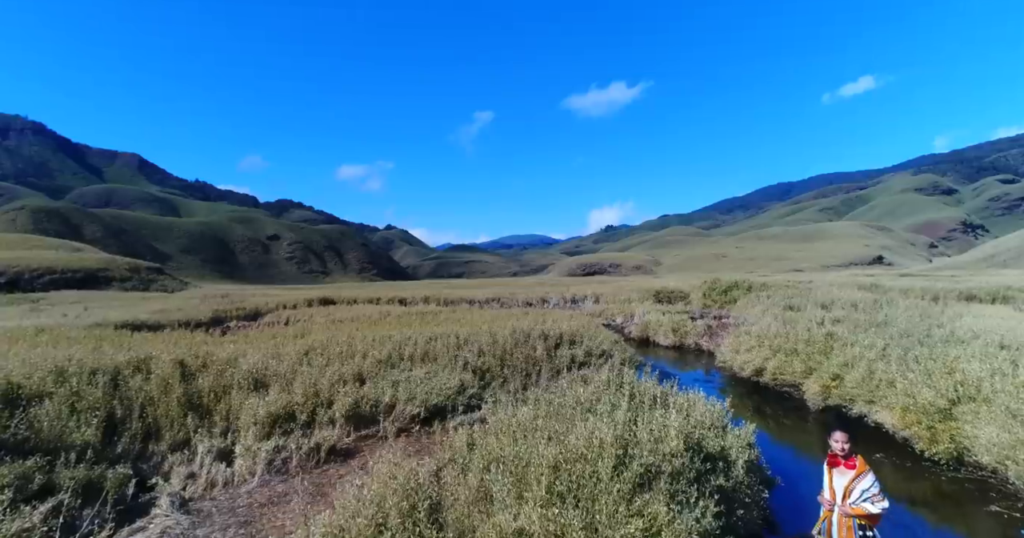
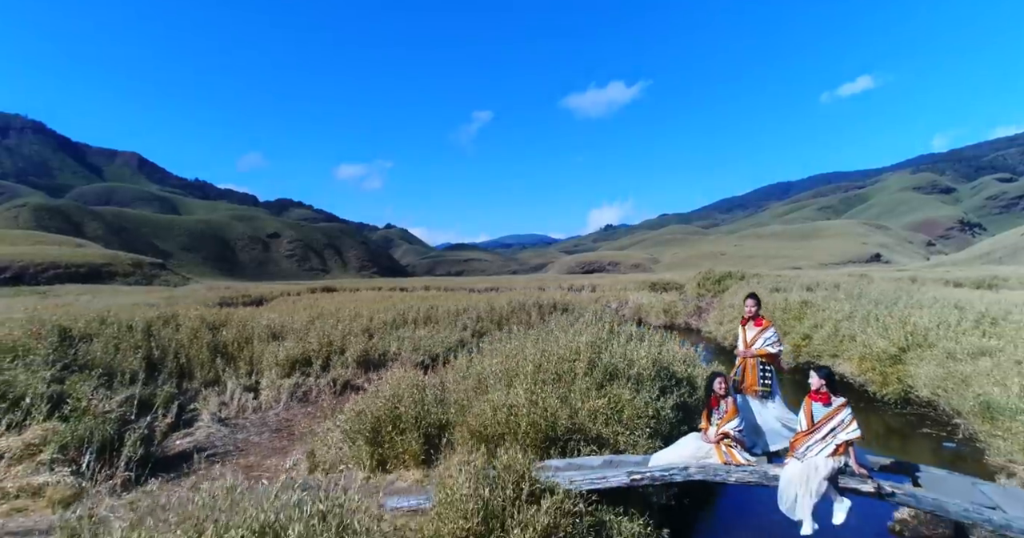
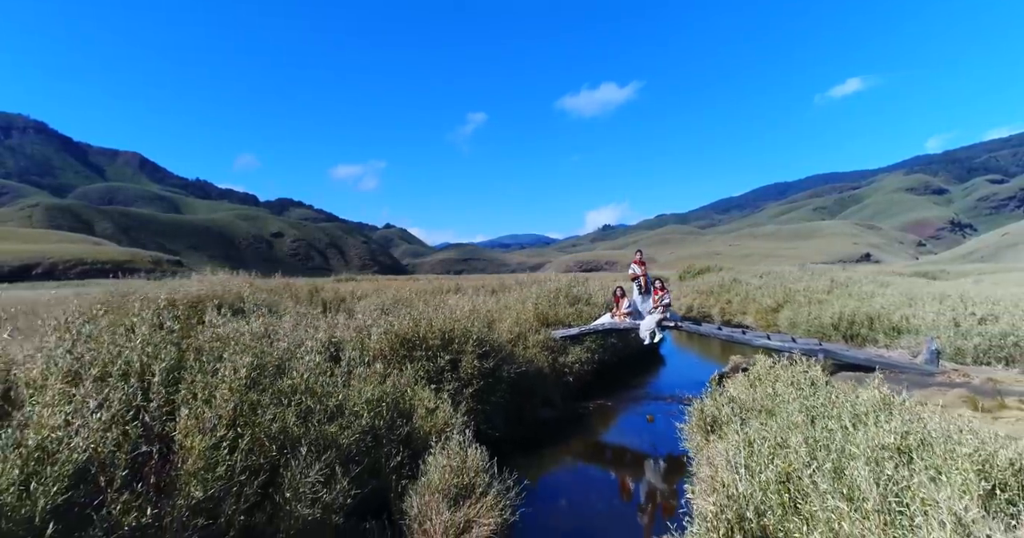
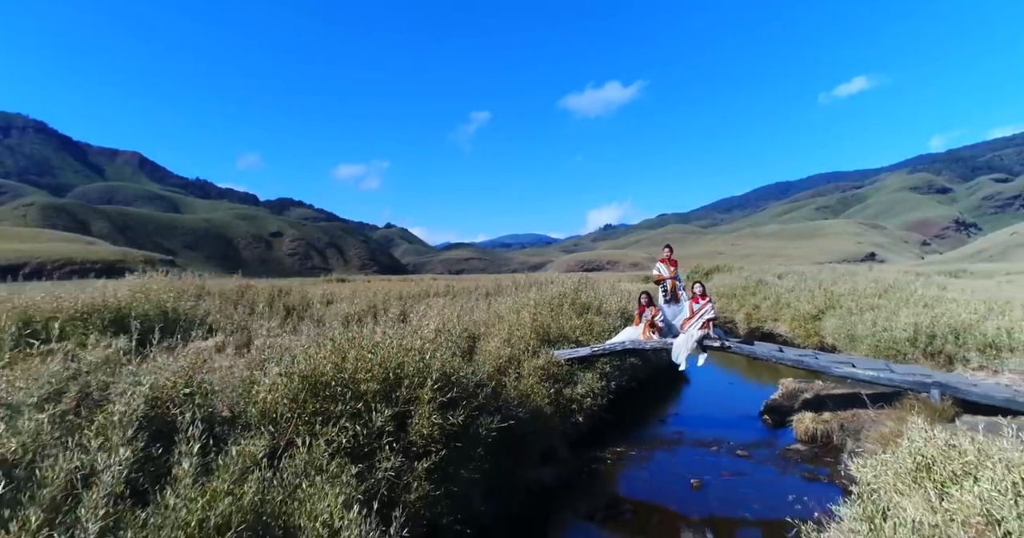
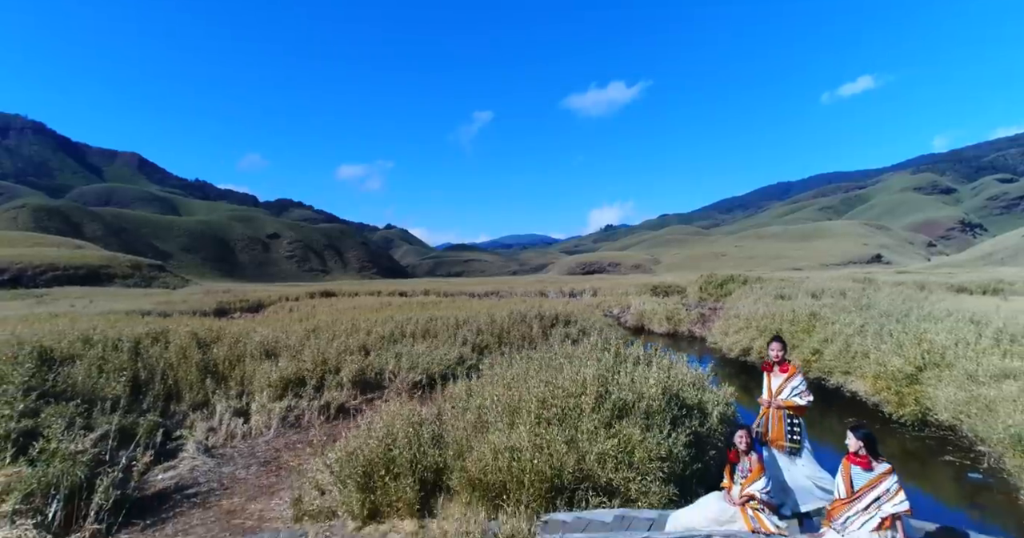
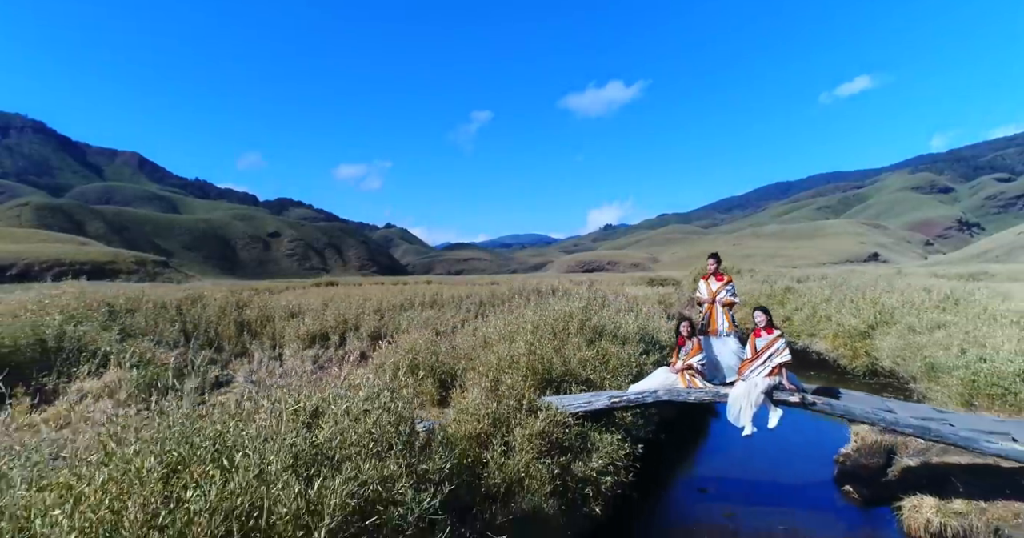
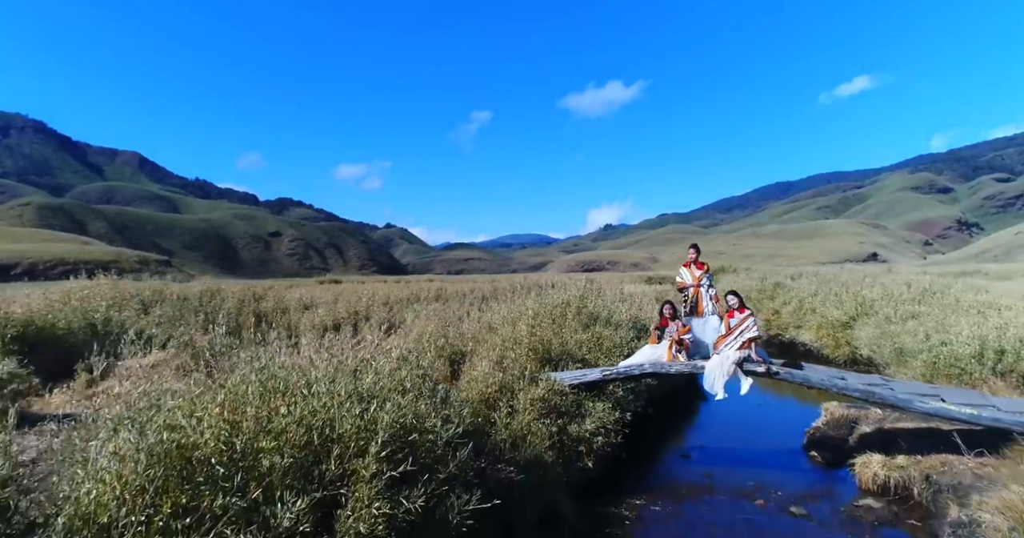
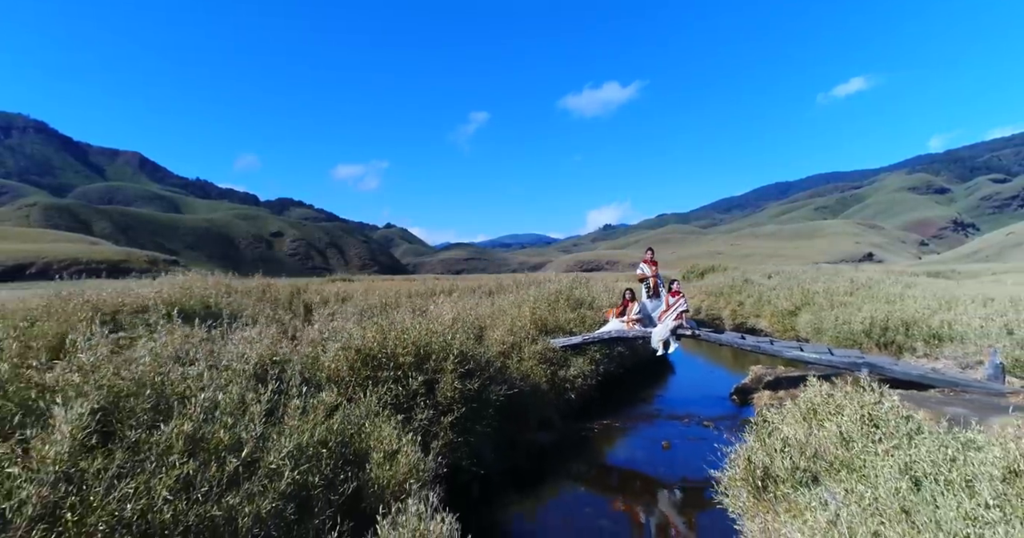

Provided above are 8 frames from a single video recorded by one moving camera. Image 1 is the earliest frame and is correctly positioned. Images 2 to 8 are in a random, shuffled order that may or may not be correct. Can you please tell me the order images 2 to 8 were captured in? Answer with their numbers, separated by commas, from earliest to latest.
5, 2, 6, 7, 4, 8, 3
